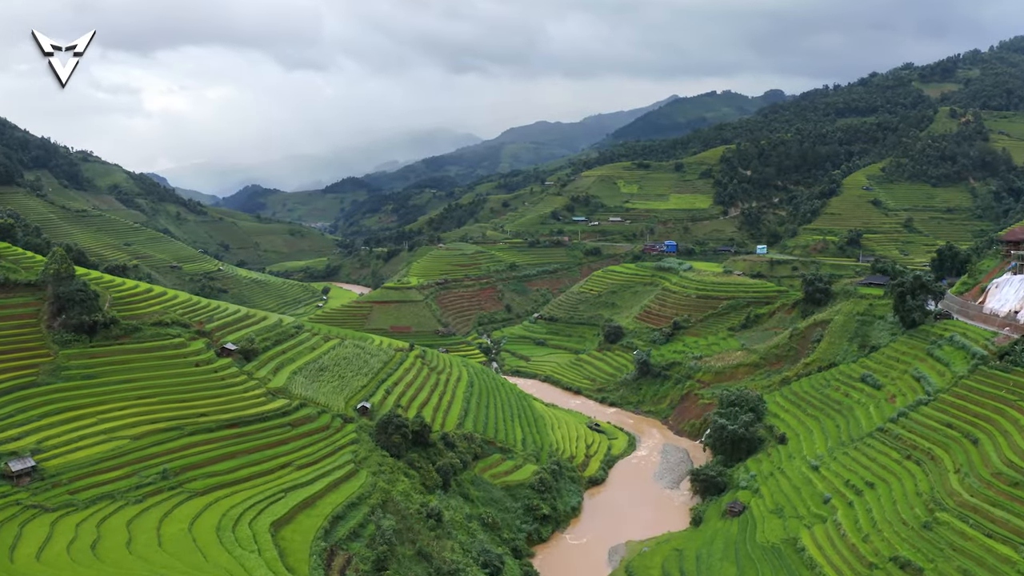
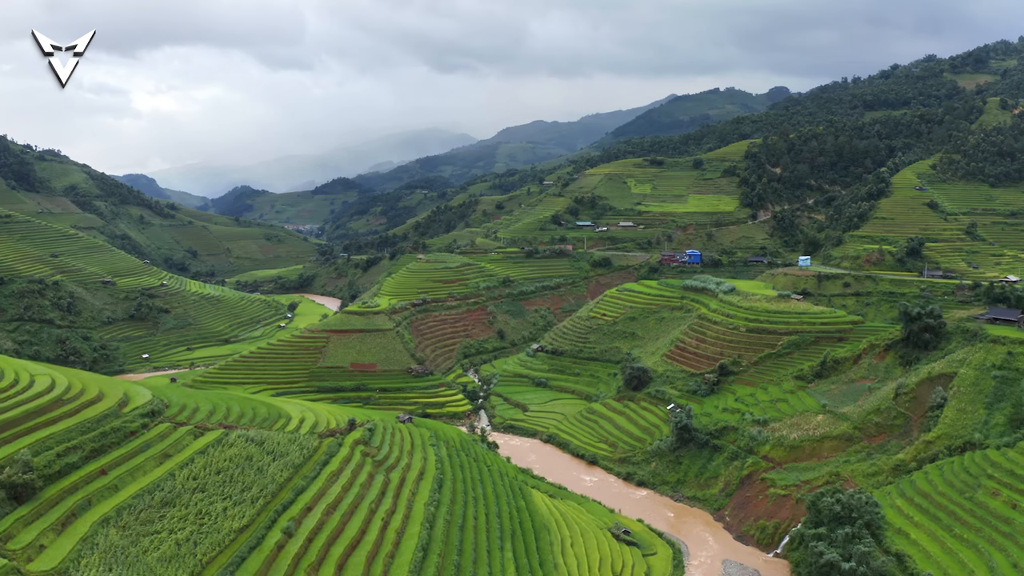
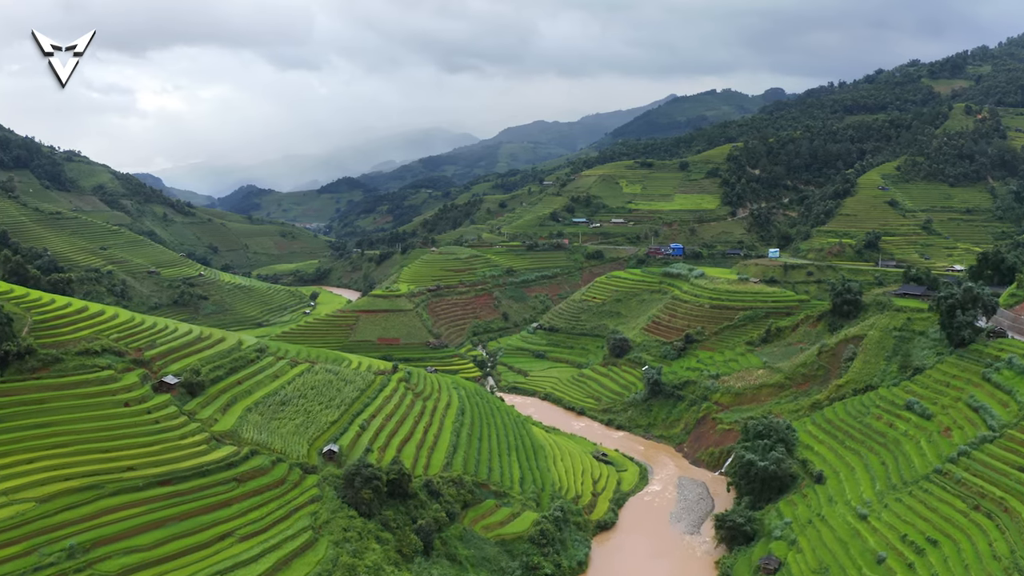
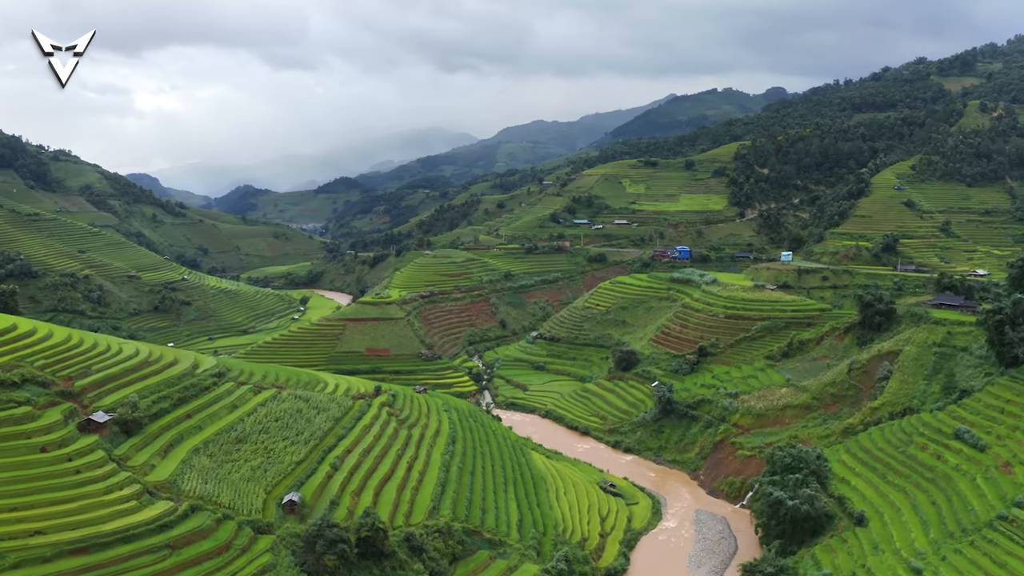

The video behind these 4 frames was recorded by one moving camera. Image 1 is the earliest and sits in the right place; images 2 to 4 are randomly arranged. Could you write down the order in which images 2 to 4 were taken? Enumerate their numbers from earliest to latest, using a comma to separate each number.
3, 4, 2
